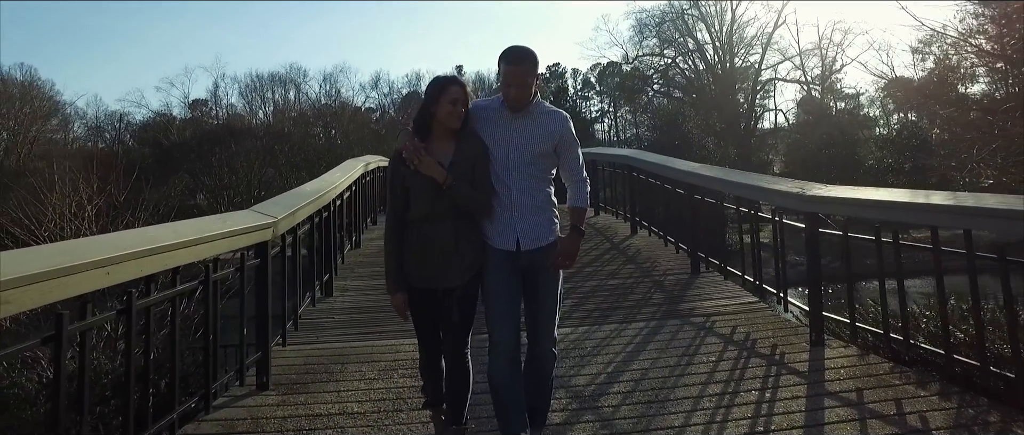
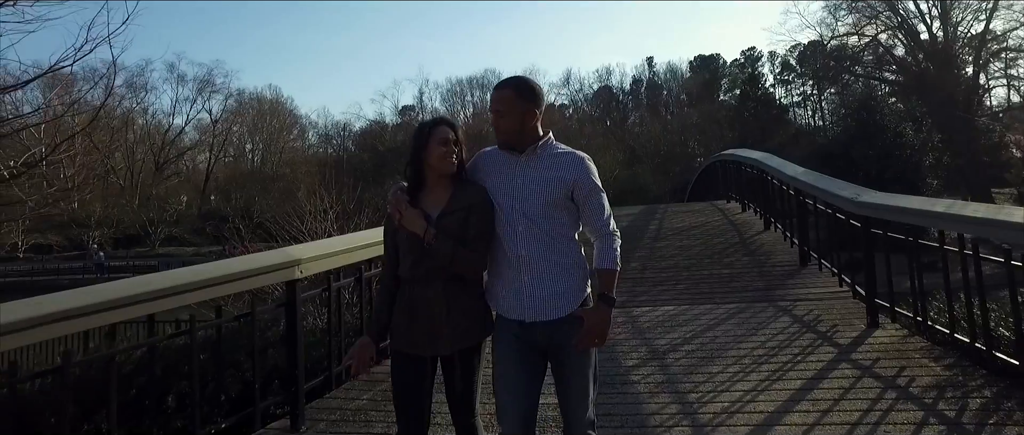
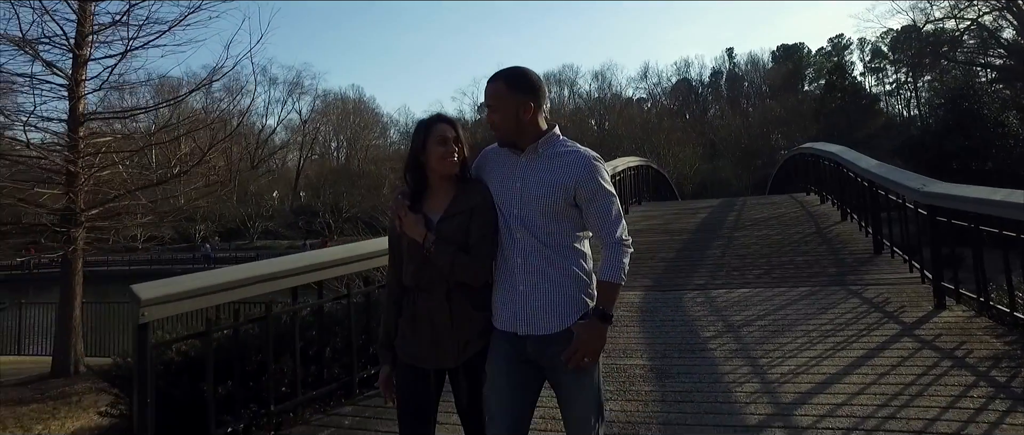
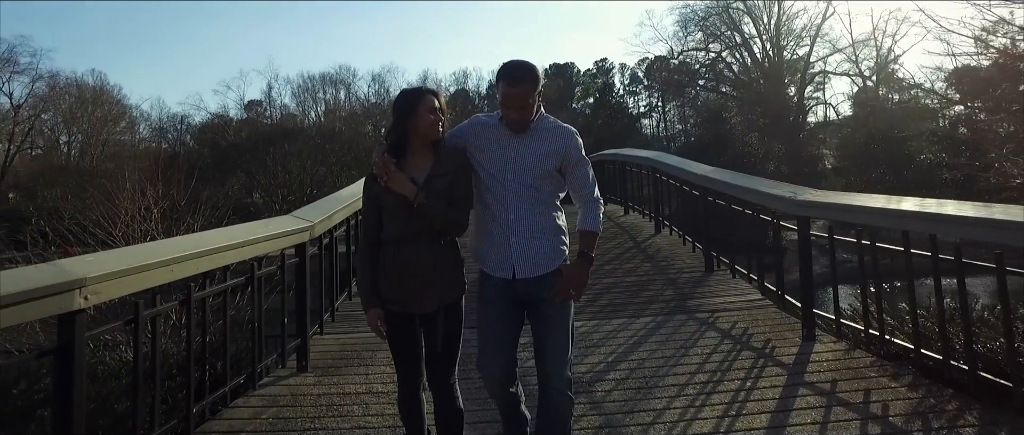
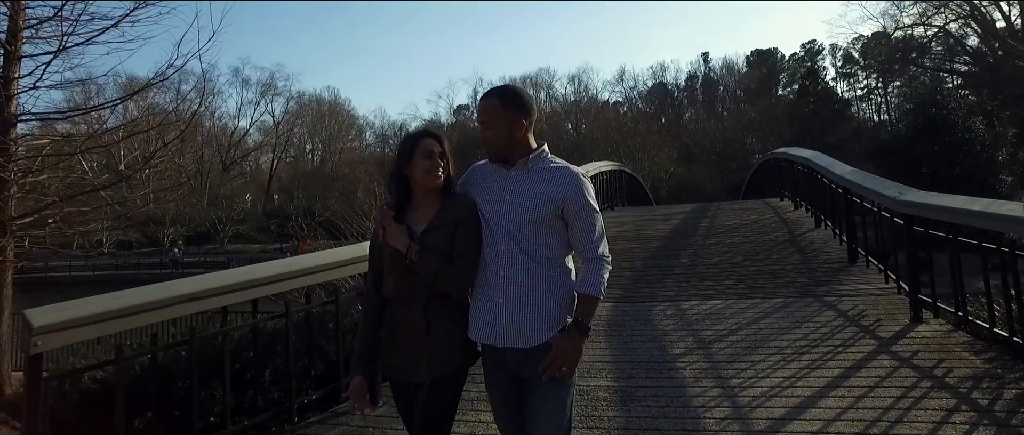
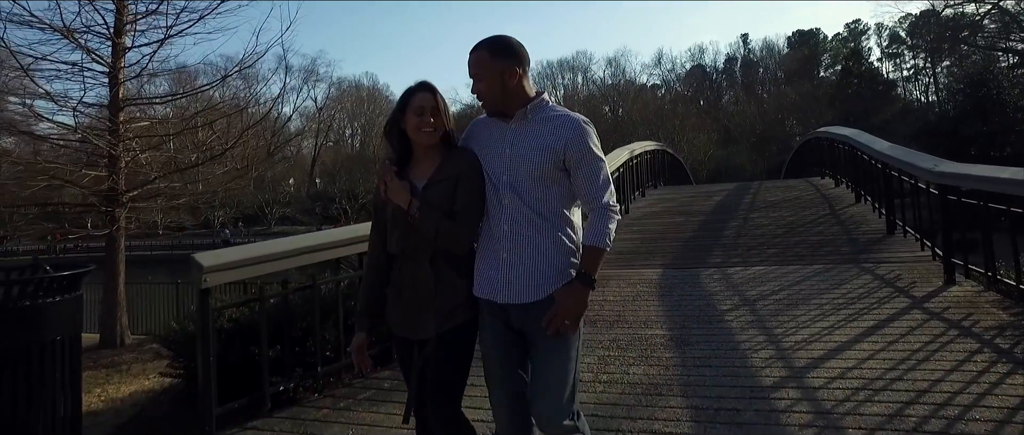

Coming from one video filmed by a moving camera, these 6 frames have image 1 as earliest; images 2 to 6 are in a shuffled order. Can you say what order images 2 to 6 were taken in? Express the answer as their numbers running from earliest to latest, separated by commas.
4, 2, 5, 3, 6
